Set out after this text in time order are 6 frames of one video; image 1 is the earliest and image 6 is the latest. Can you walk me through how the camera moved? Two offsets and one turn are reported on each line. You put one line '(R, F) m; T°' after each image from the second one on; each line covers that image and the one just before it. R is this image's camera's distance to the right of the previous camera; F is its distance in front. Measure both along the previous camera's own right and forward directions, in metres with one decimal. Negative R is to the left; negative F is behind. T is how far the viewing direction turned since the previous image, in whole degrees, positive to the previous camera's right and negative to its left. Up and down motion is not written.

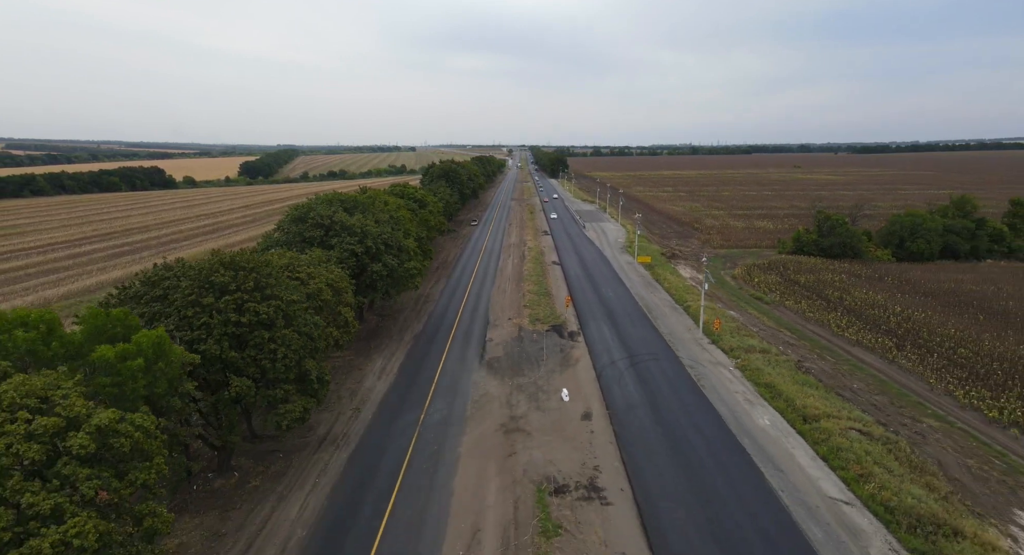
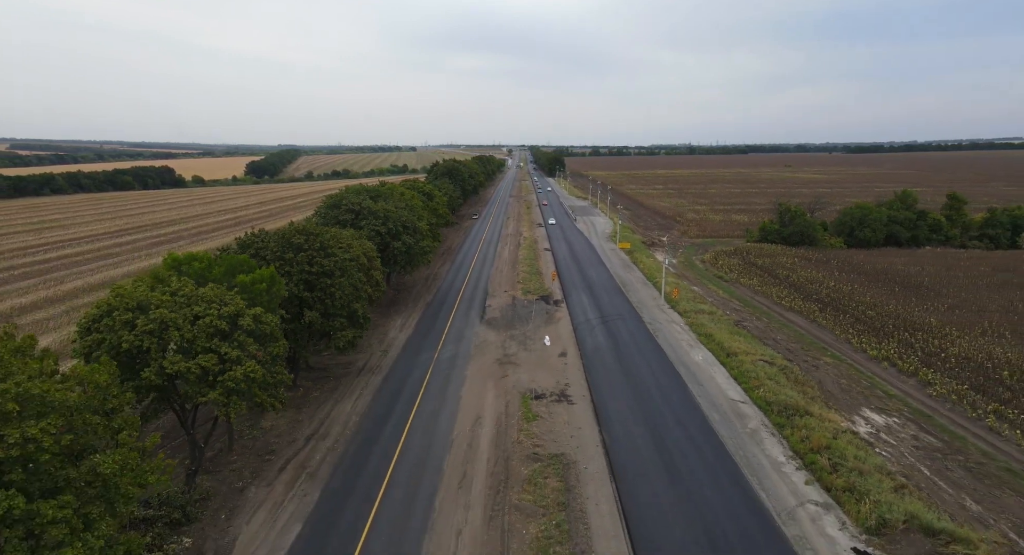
(+0.4, -7.8) m; 0°
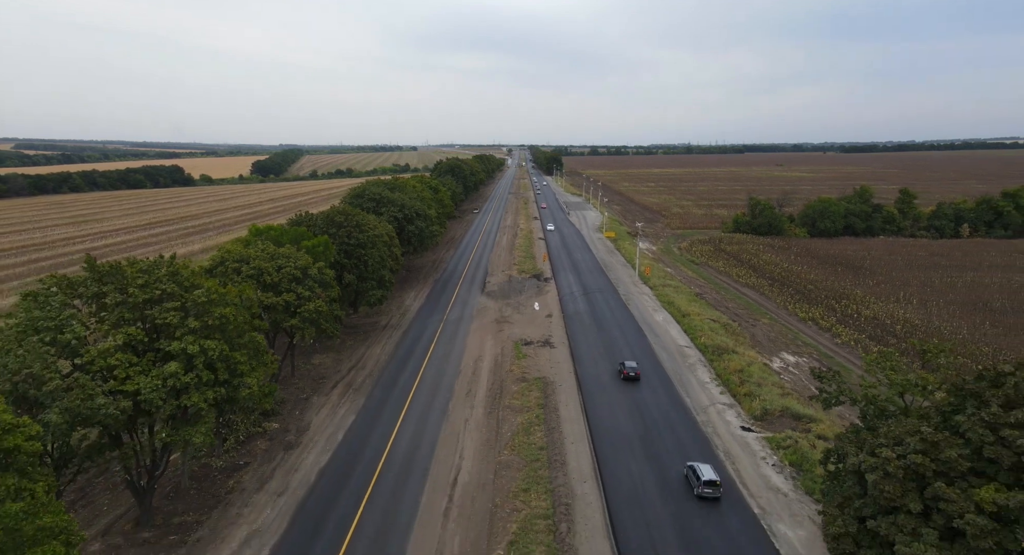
(+0.4, -7.5) m; 0°
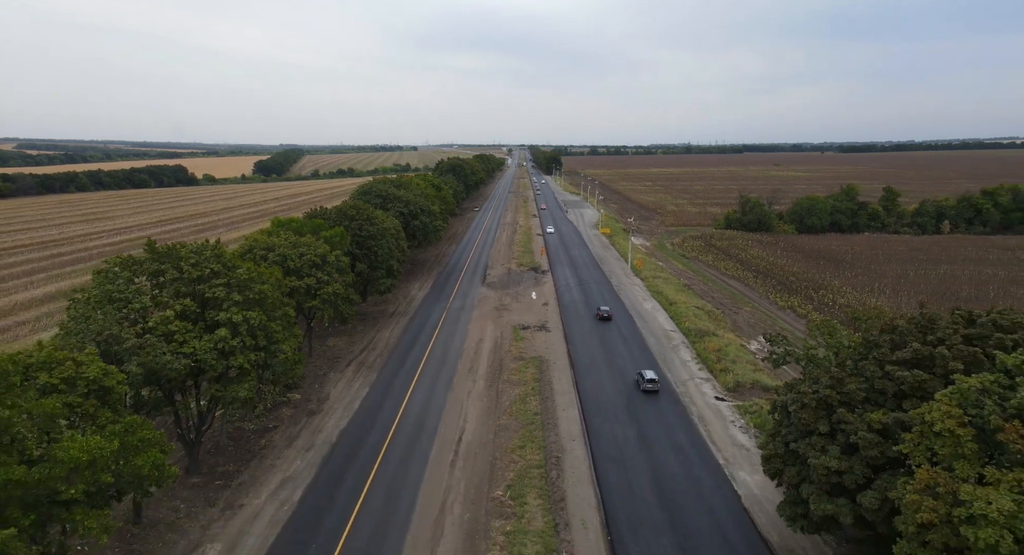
(+0.1, -2.9) m; 0°
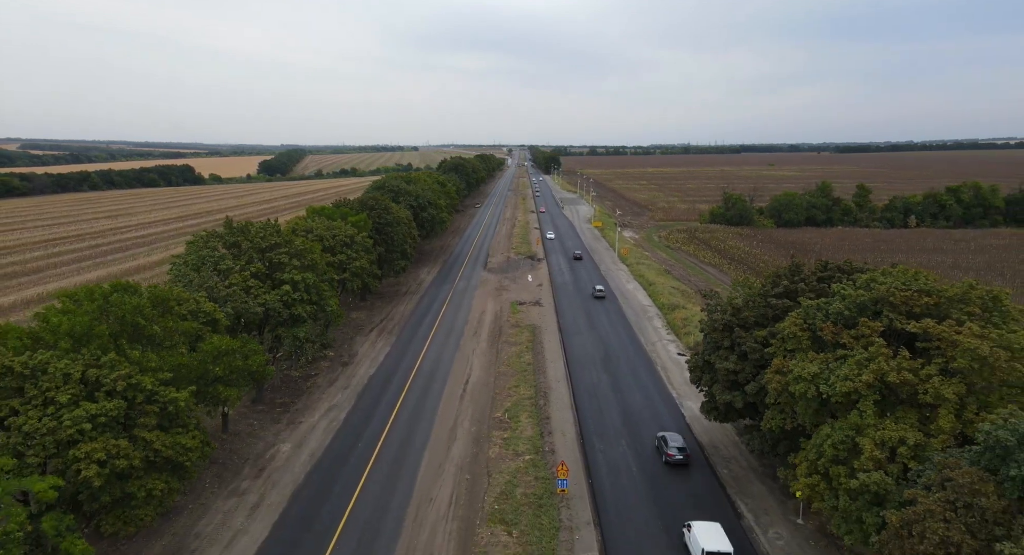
(+0.2, -5.8) m; 0°
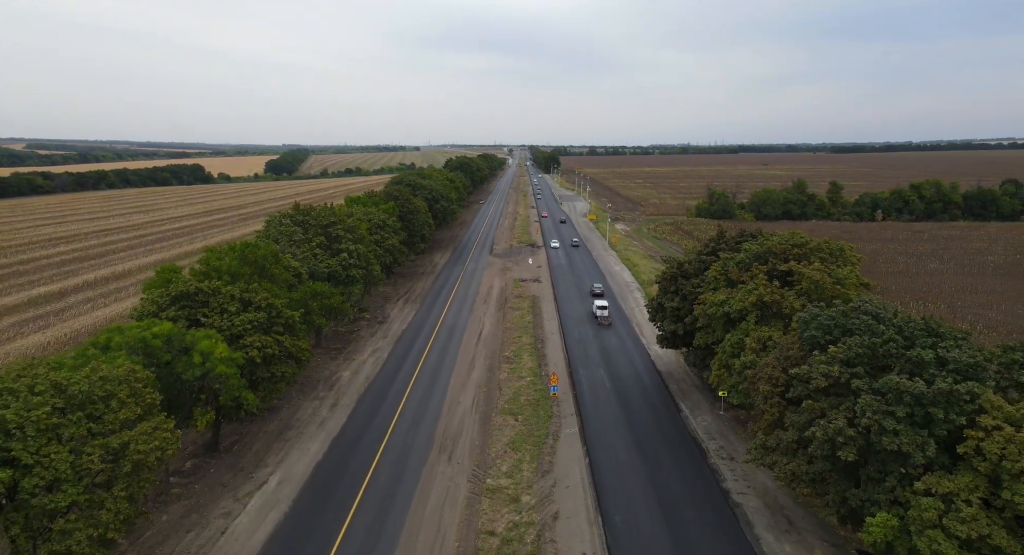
(-0.3, -7.6) m; 0°
